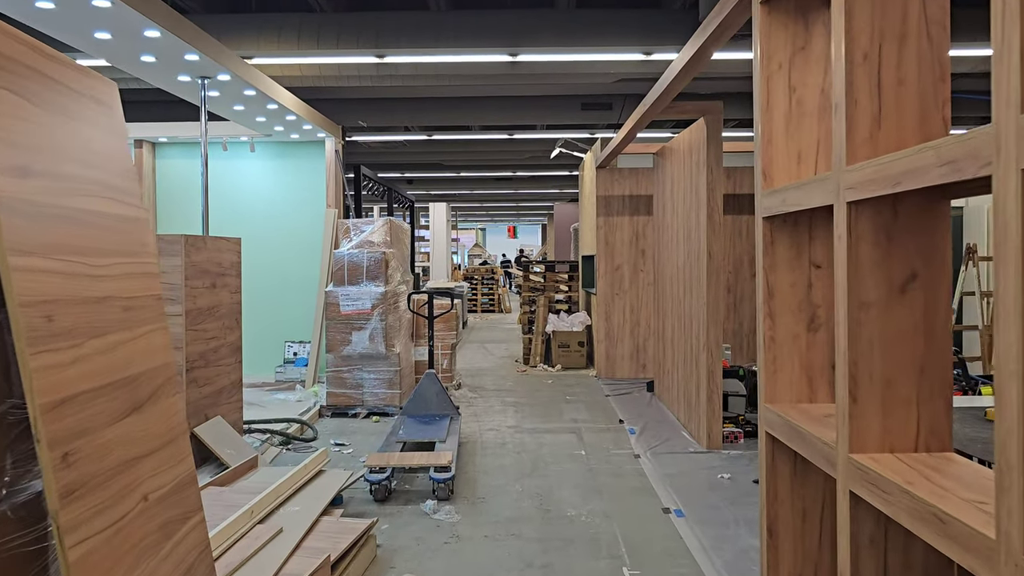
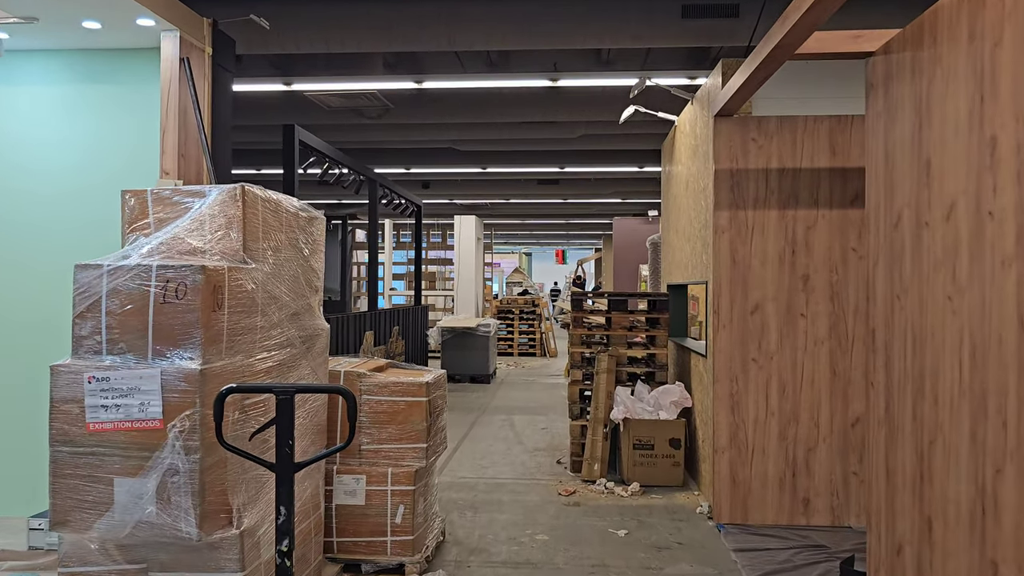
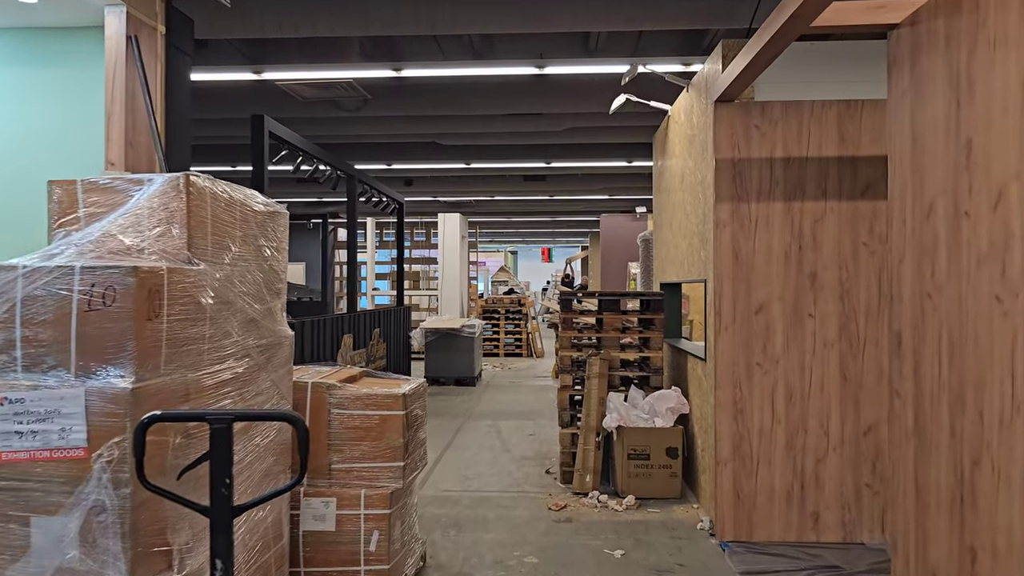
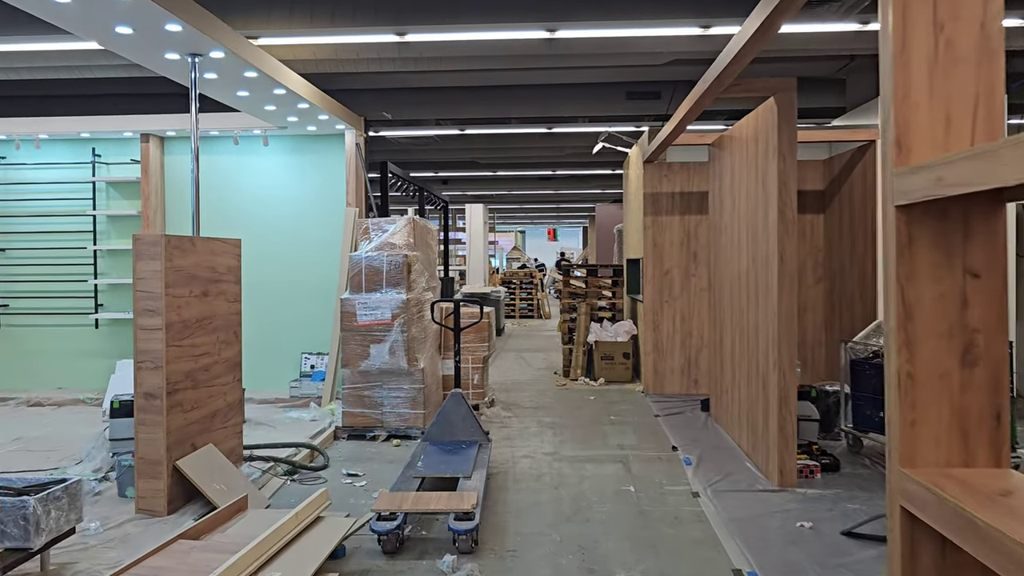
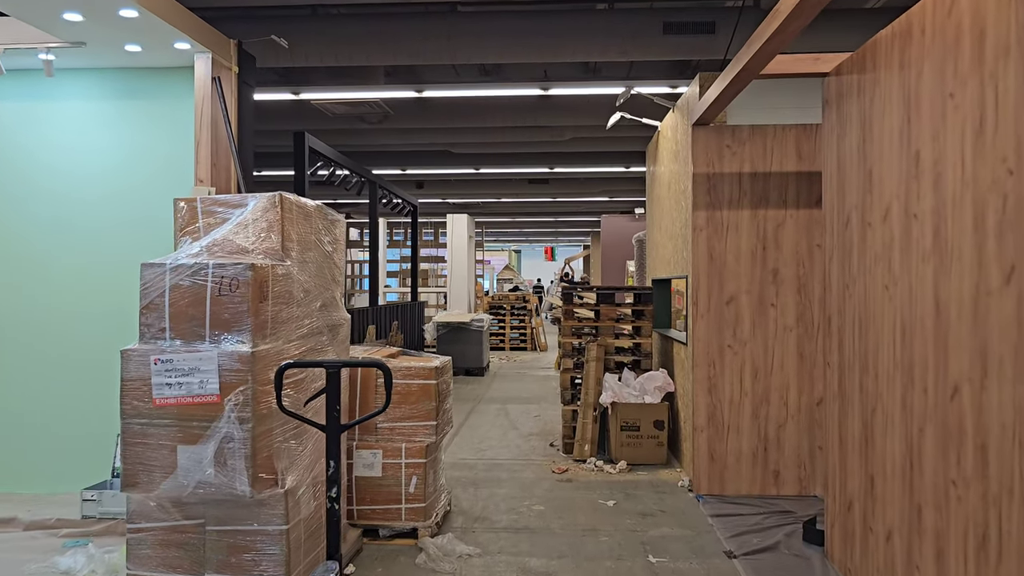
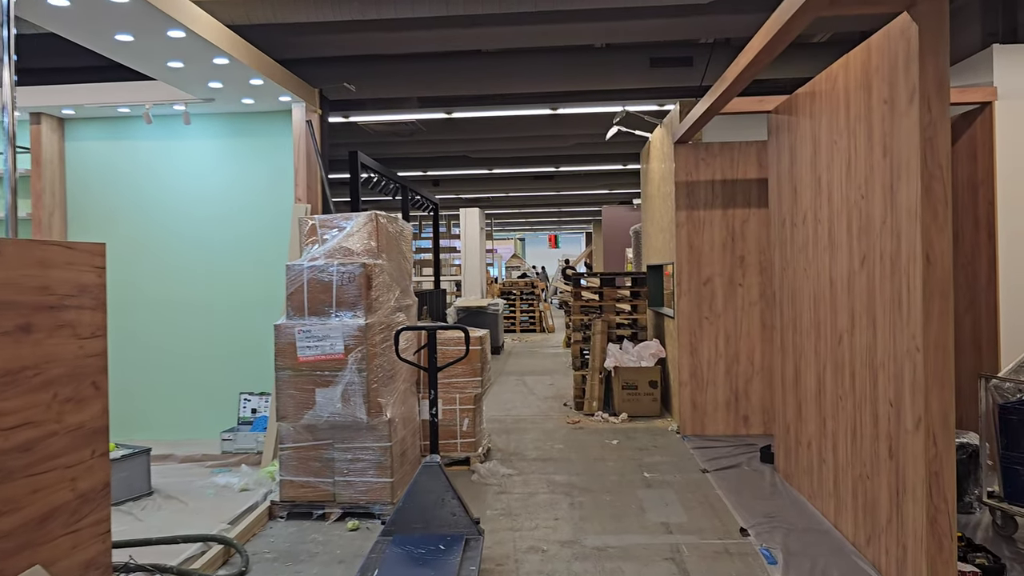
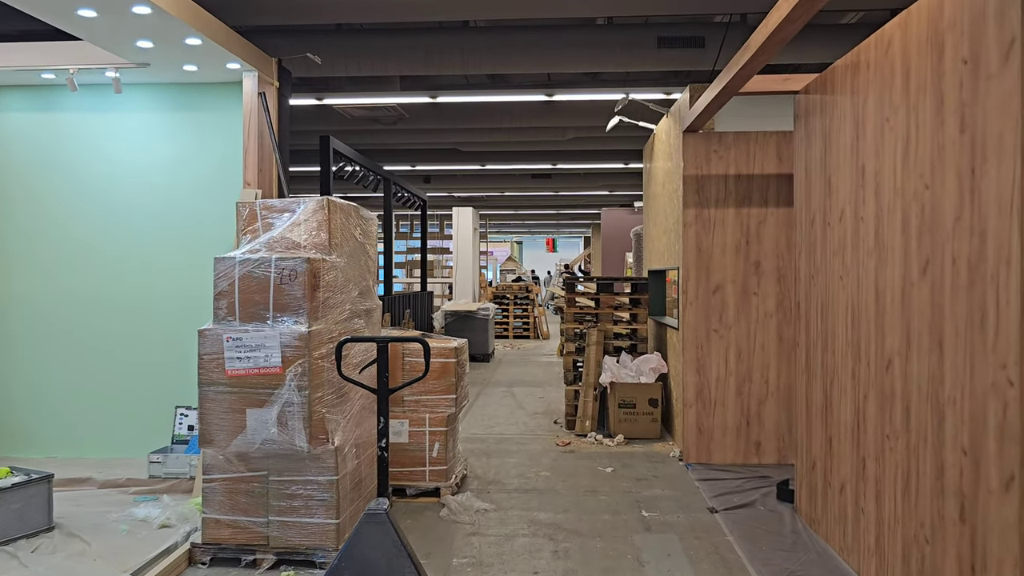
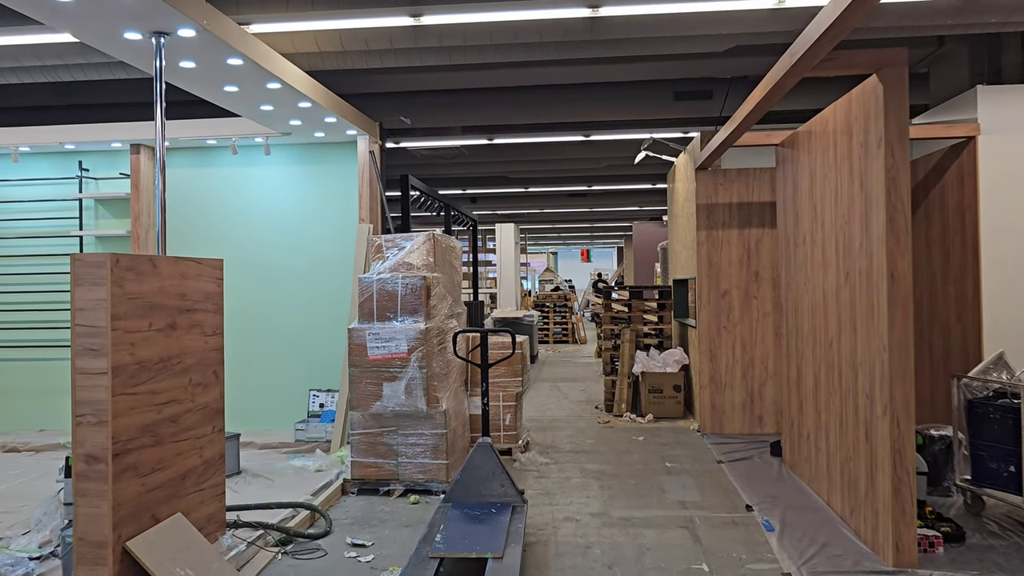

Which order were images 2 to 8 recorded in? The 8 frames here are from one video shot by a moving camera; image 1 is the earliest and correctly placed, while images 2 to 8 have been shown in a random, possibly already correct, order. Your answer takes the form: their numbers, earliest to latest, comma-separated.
4, 8, 6, 7, 5, 2, 3
